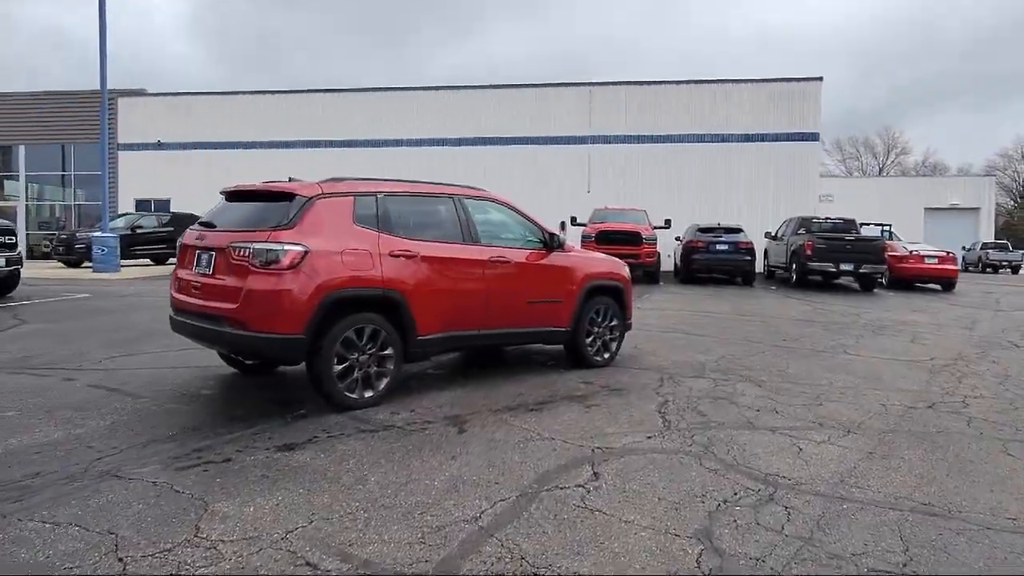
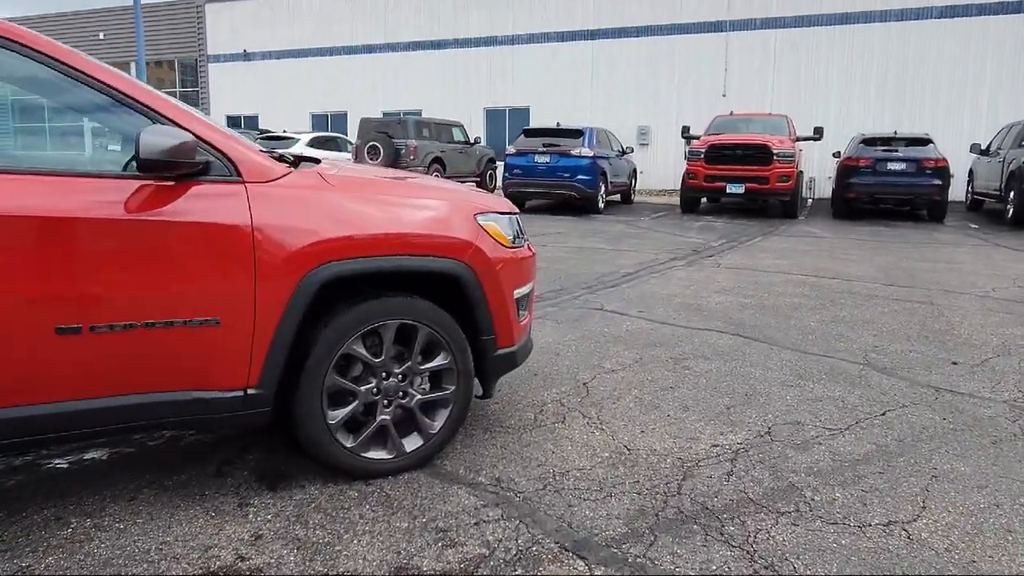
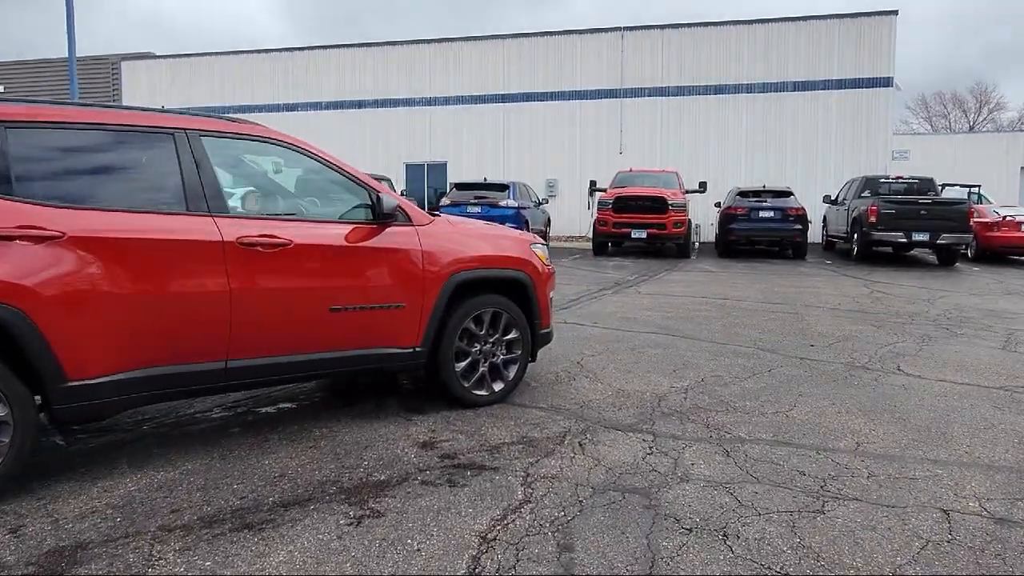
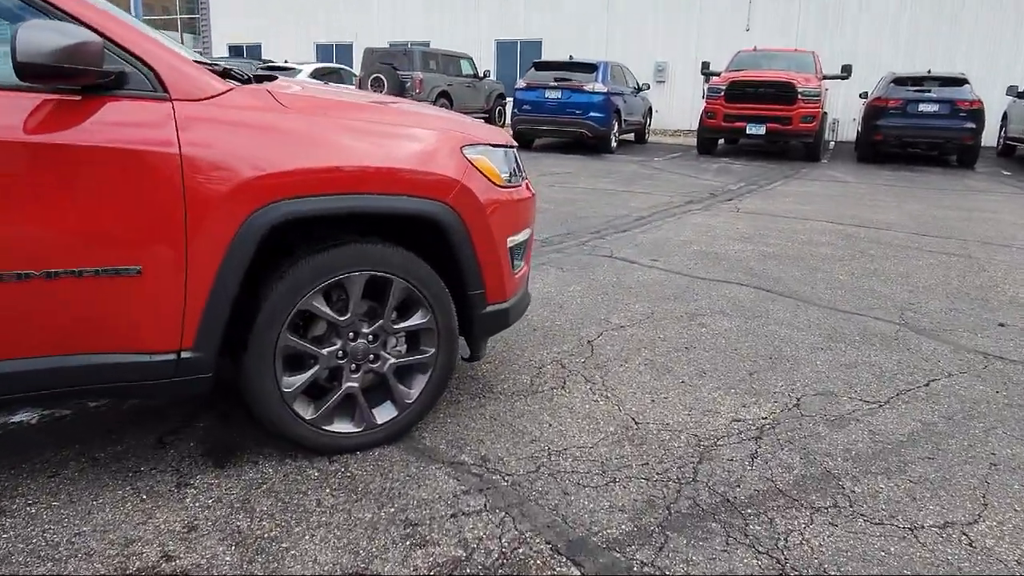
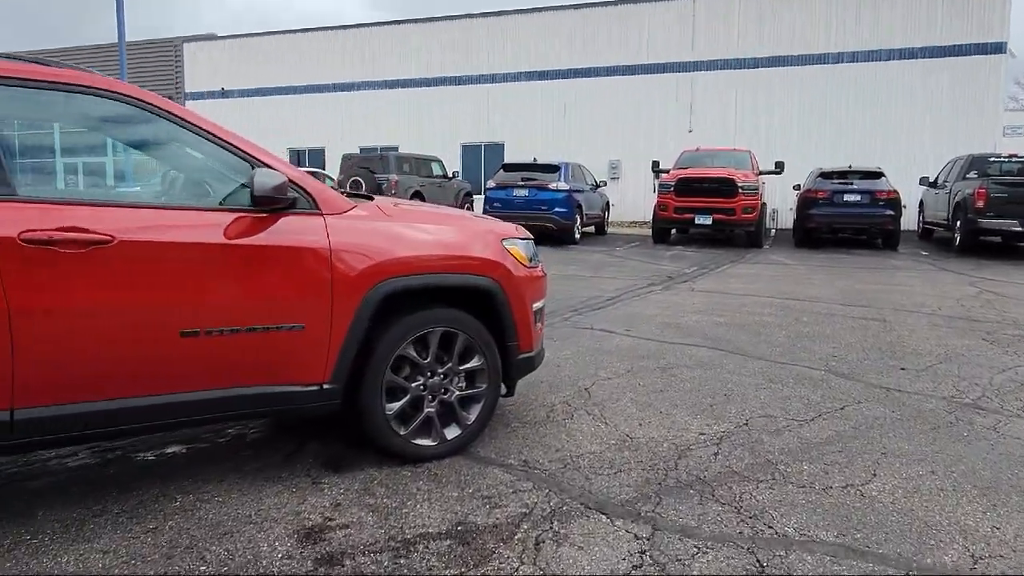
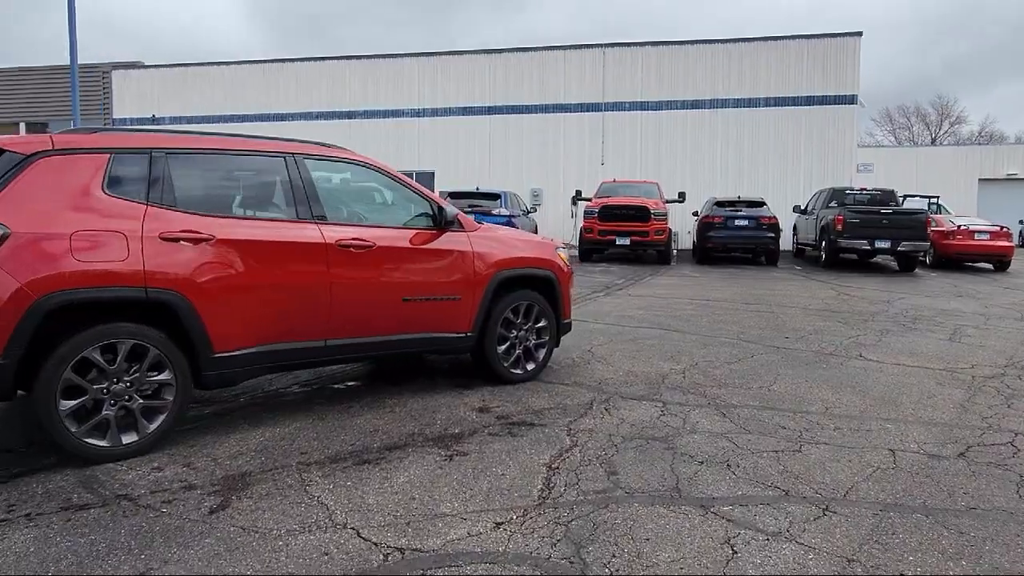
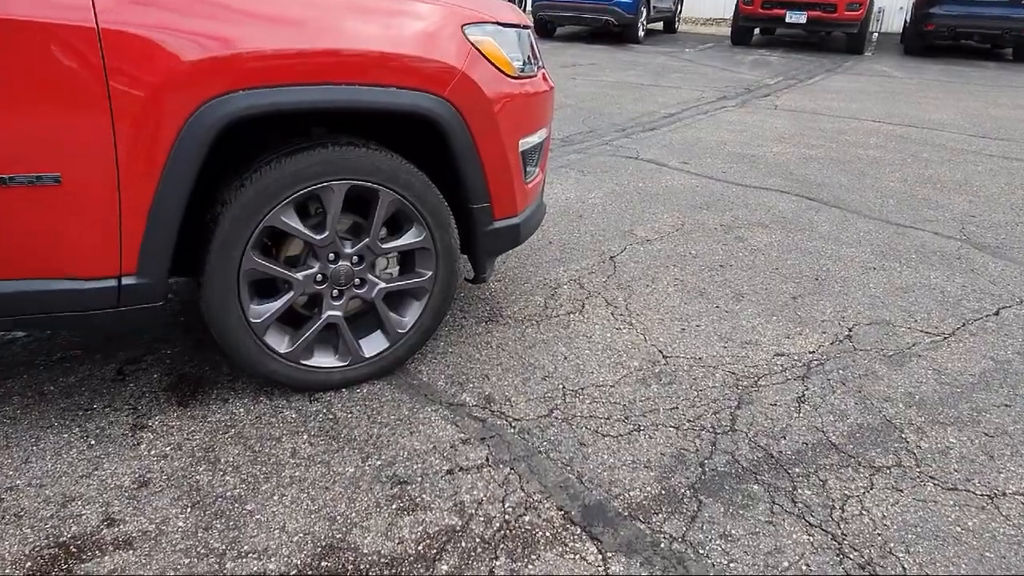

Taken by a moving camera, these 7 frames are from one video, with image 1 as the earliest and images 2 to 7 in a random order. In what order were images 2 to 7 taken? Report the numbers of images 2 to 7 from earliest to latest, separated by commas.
6, 3, 5, 2, 4, 7
